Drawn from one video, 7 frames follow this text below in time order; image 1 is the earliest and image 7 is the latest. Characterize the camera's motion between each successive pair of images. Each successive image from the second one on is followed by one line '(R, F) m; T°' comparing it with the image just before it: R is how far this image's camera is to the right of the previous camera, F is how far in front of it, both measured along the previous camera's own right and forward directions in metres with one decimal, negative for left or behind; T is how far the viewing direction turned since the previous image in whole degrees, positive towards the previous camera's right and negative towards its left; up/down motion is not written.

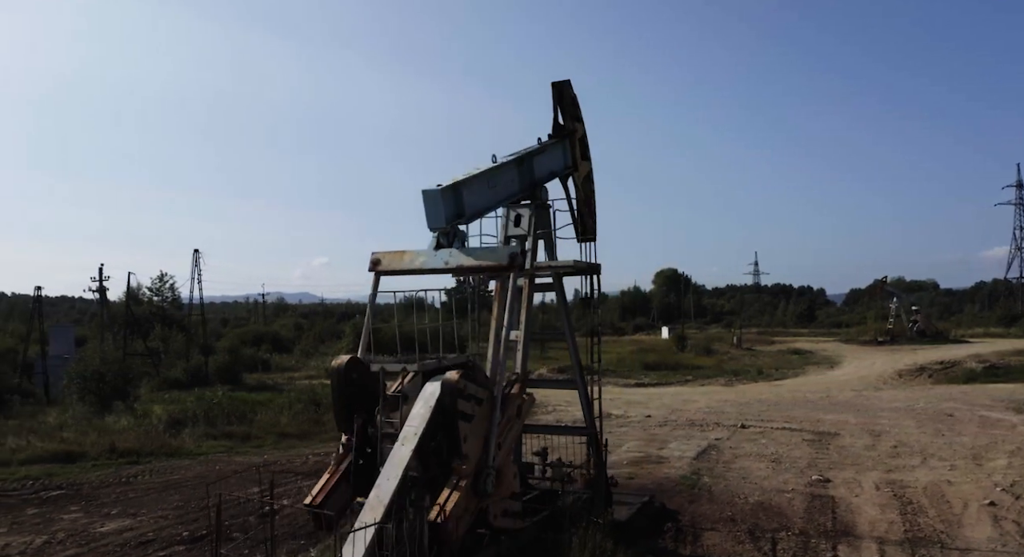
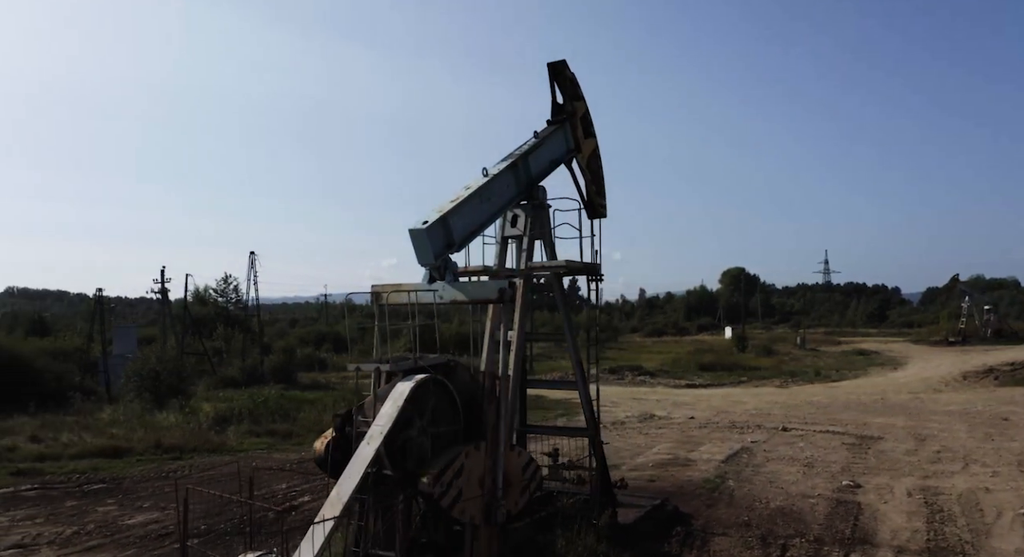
(+0.5, +0.1) m; -4°
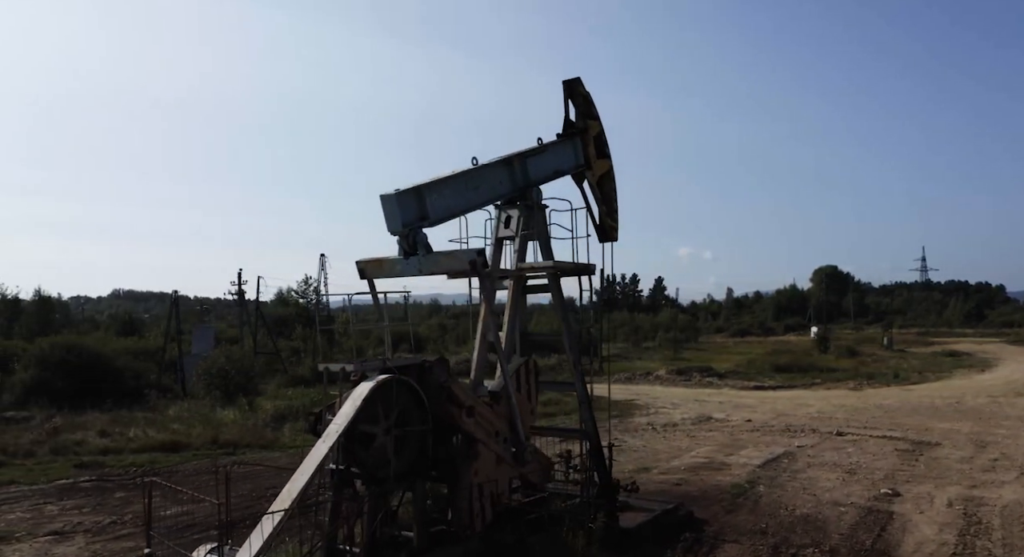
(+0.7, +0.1) m; -6°
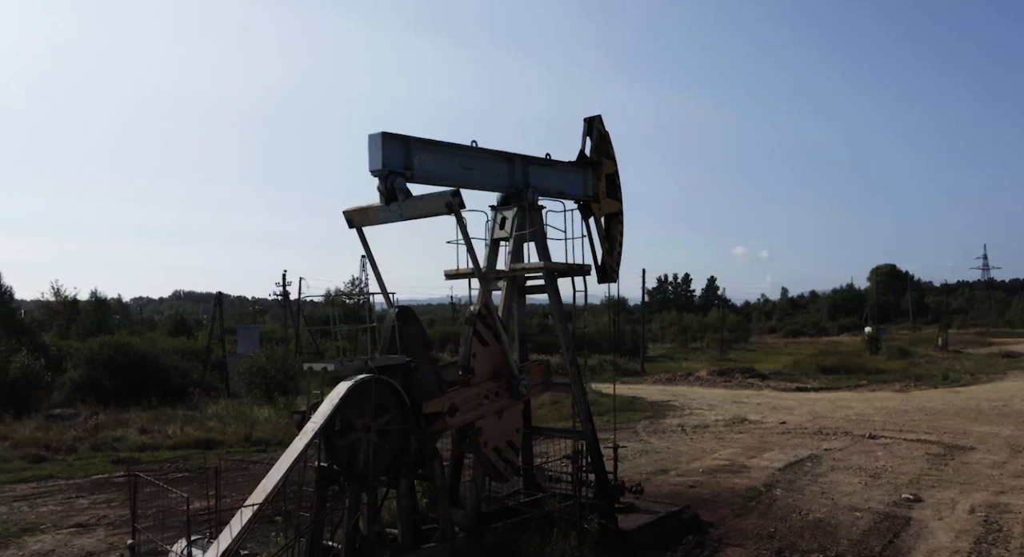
(+0.4, 0.0) m; -3°
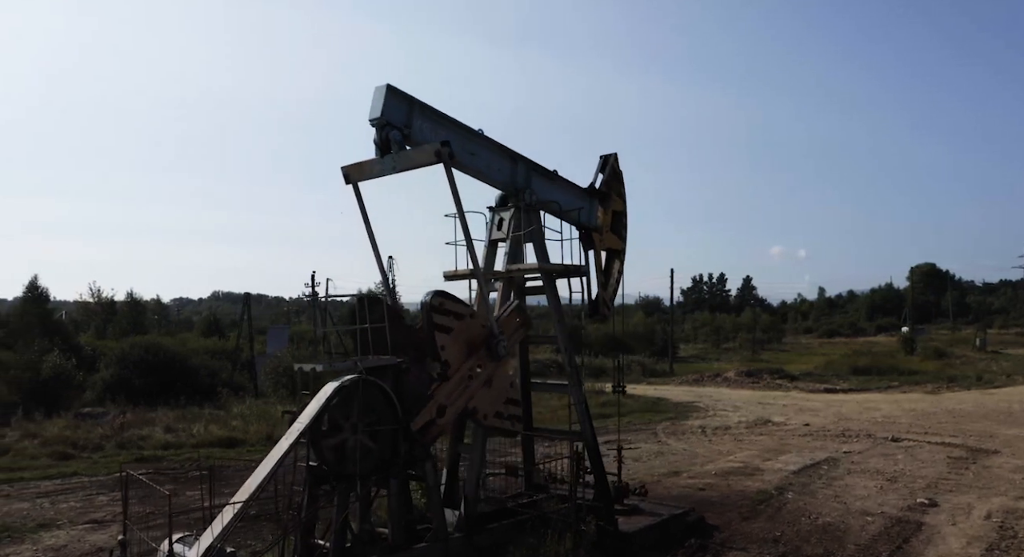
(+0.3, 0.0) m; -2°
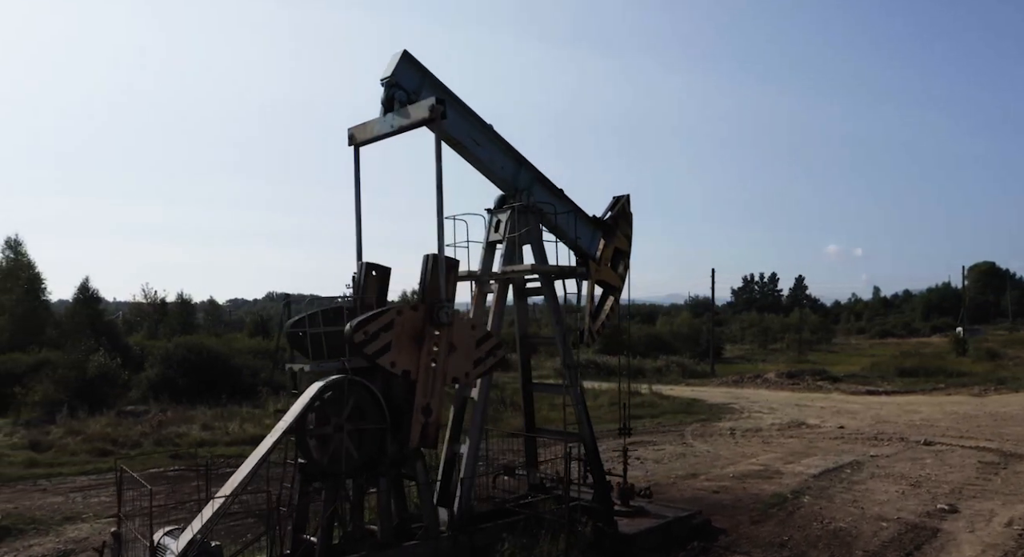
(+0.4, 0.0) m; -3°
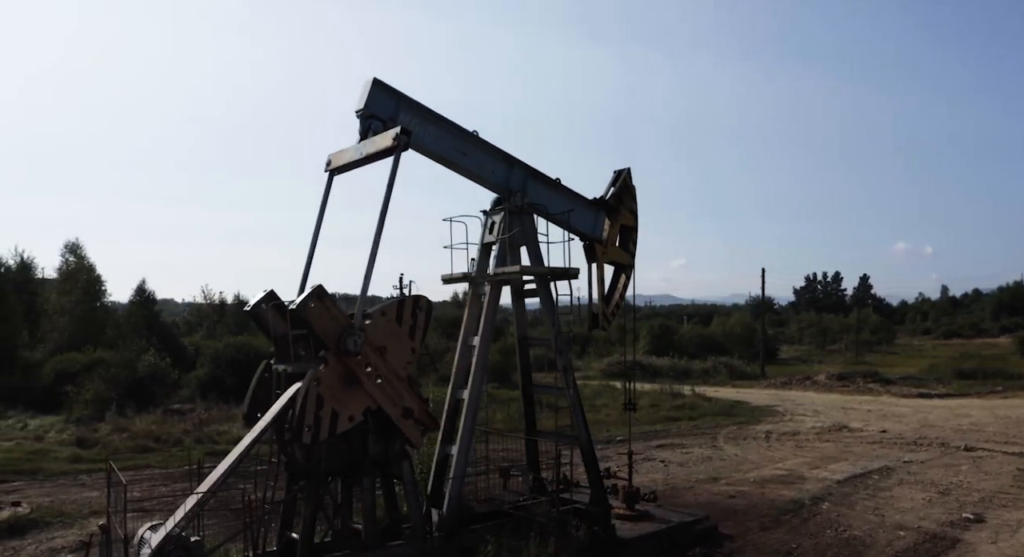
(+0.5, 0.0) m; -4°
